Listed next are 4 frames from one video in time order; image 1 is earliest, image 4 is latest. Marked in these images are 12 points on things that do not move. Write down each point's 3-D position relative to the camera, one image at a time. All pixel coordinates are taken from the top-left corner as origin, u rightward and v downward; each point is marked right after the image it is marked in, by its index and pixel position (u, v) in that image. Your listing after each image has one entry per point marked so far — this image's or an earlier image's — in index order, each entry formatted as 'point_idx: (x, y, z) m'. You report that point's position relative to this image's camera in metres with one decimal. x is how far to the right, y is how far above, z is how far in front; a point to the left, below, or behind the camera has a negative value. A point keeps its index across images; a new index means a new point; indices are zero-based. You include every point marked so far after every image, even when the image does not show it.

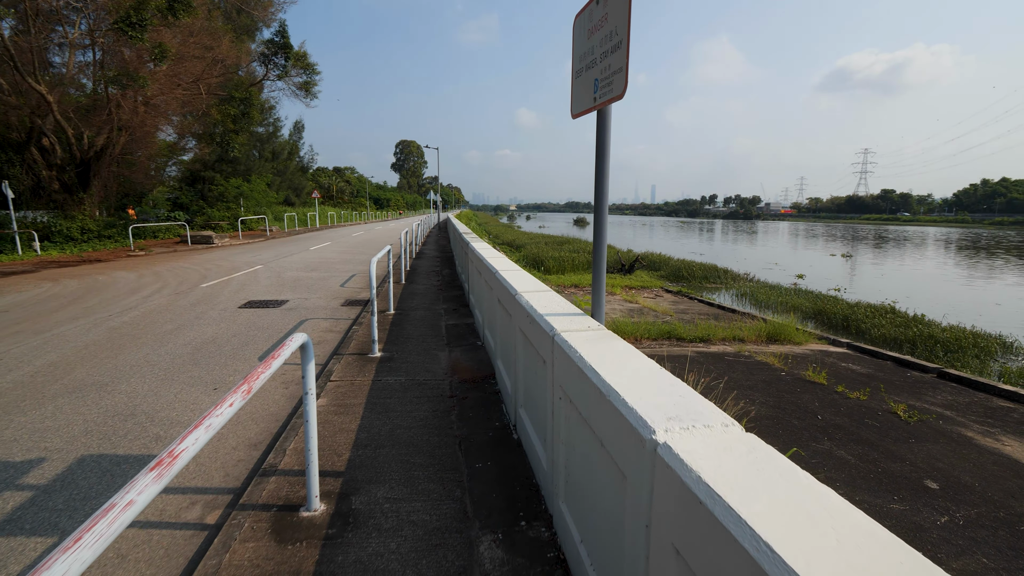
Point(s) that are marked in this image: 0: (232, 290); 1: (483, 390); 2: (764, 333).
0: (-5.2, 0.0, +8.8) m
1: (-0.2, -0.9, +4.0) m
2: (+5.0, -0.9, +9.4) m
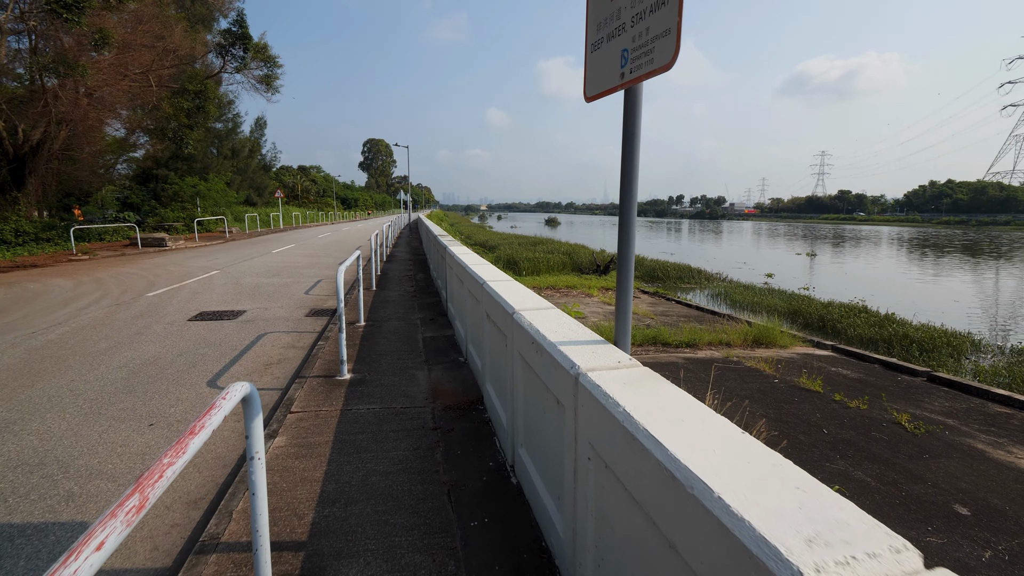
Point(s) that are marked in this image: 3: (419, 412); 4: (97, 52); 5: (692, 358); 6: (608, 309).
0: (-5.5, -0.2, +7.9) m
1: (-0.3, -1.0, +3.4) m
2: (+4.6, -0.9, +9.2) m
3: (-0.7, -0.9, +3.6) m
4: (-13.3, +7.5, +15.3) m
5: (+3.1, -1.2, +8.2) m
6: (+2.8, -0.6, +14.1) m
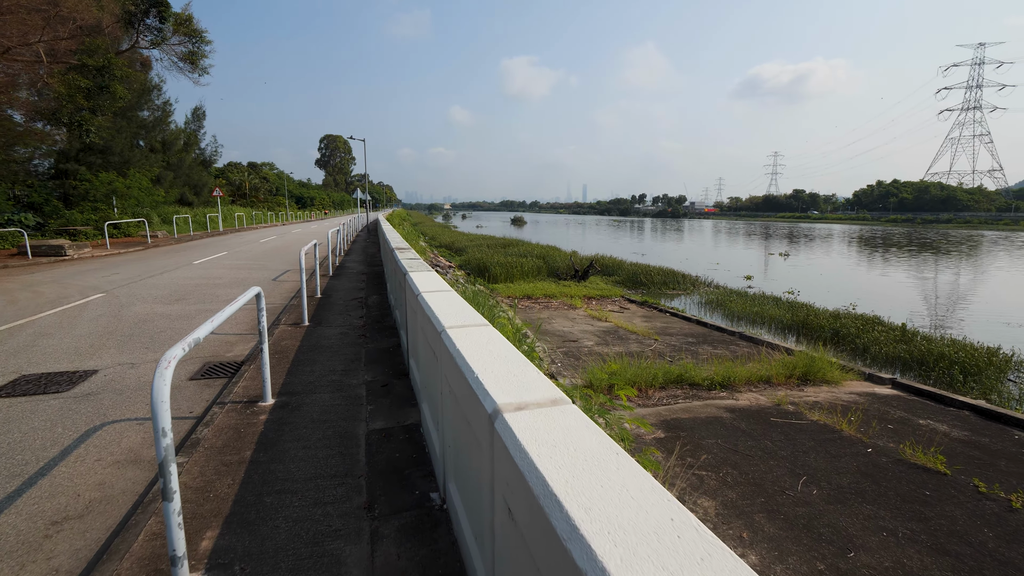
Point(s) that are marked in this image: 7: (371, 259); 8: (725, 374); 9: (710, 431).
0: (-5.6, -0.7, +5.4) m
1: (-0.1, -1.4, +1.3) m
2: (+4.4, -1.3, +7.4) m
3: (-0.5, -1.4, +1.4) m
4: (-14.1, +7.0, +12.1) m
5: (+2.9, -1.6, +6.2) m
6: (+2.2, -1.0, +12.1) m
7: (-4.0, +0.8, +13.6) m
8: (+3.2, -1.3, +7.2) m
9: (+2.3, -1.7, +5.5) m
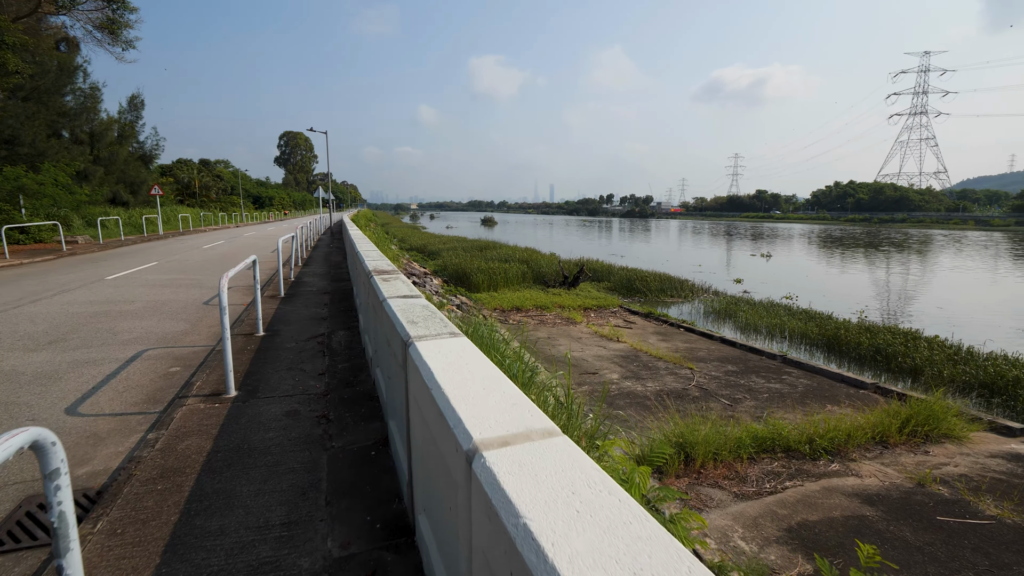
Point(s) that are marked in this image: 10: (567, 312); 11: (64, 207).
0: (-5.2, -1.1, +2.9) m
1: (+0.6, -1.7, -0.8) m
2: (+4.6, -1.6, +5.6) m
3: (+0.2, -1.7, -0.7) m
4: (-14.1, +6.4, +9.1) m
5: (+3.3, -1.9, +4.4) m
6: (+2.2, -1.3, +10.1) m
7: (-4.2, +0.4, +11.3) m
8: (+3.5, -1.6, +5.3) m
9: (+2.7, -2.0, +3.6) m
10: (+1.7, -0.7, +15.0) m
11: (-17.9, +3.2, +19.1) m
